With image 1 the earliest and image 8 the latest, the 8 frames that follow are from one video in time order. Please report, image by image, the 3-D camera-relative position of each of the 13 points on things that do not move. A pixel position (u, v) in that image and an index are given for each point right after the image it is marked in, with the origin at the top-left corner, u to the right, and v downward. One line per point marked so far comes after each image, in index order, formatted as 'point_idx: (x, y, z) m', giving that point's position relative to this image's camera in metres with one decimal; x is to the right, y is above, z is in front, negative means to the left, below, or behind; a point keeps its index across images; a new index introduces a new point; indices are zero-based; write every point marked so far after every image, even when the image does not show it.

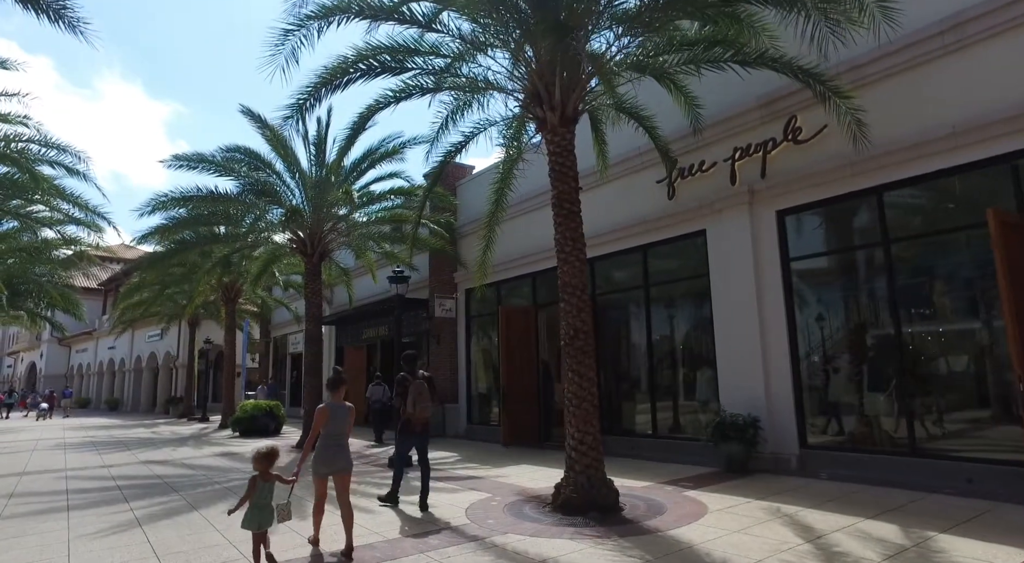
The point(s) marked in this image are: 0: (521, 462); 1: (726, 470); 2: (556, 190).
0: (+0.2, -3.3, +11.8) m
1: (+3.2, -2.9, +9.8) m
2: (+0.6, +1.2, +8.4) m
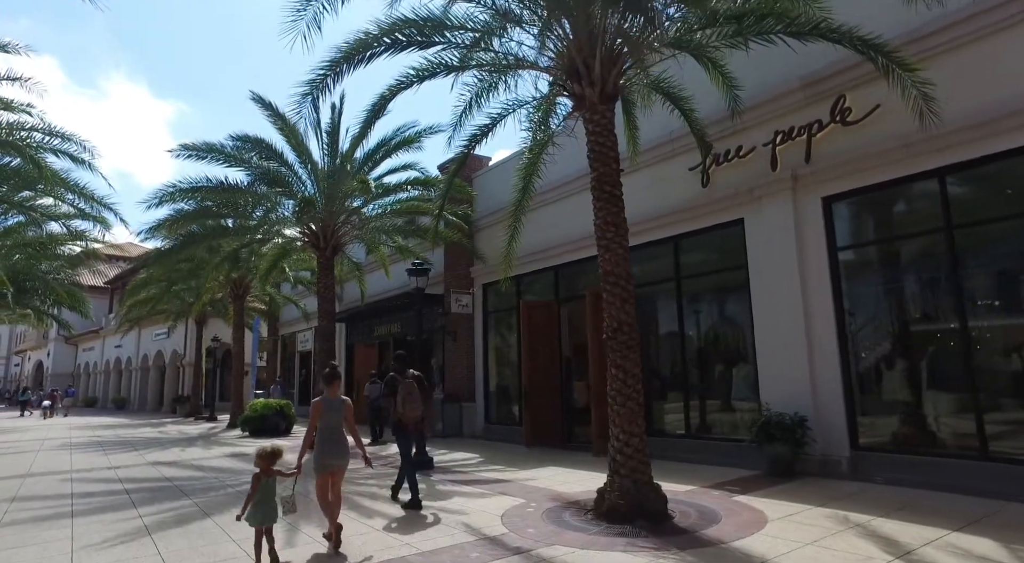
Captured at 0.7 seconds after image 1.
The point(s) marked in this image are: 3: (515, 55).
0: (+0.6, -3.2, +11.2) m
1: (+3.7, -2.7, +9.2) m
2: (+1.0, +1.3, +7.8) m
3: (0.0, +3.2, +9.2) m
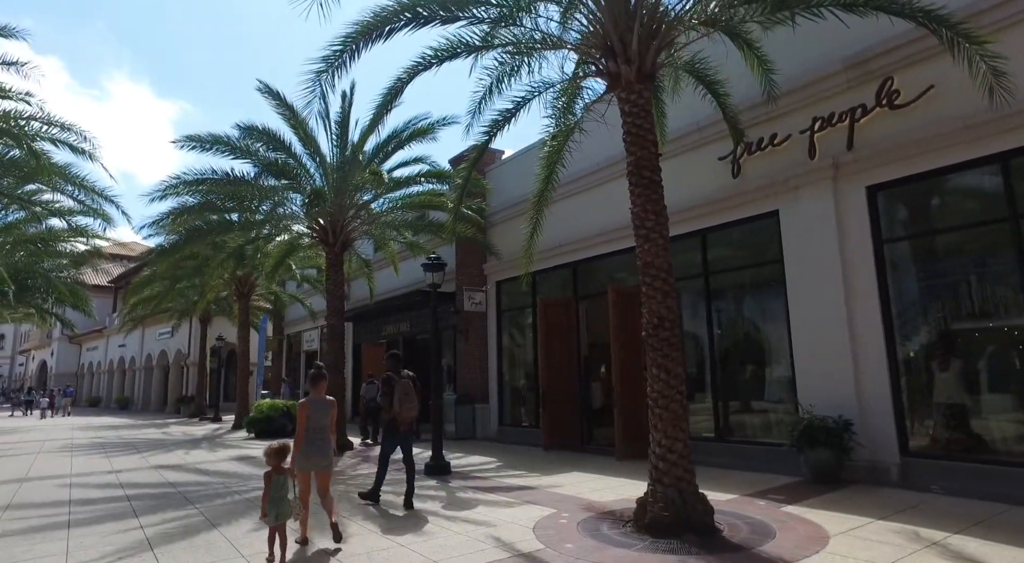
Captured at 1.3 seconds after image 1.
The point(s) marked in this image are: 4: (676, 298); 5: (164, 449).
0: (+1.0, -3.1, +10.6) m
1: (+4.0, -2.6, +8.6) m
2: (+1.3, +1.4, +7.2) m
3: (+0.4, +3.3, +8.6) m
4: (+1.7, -0.2, +6.8) m
5: (-8.7, -4.2, +16.2) m
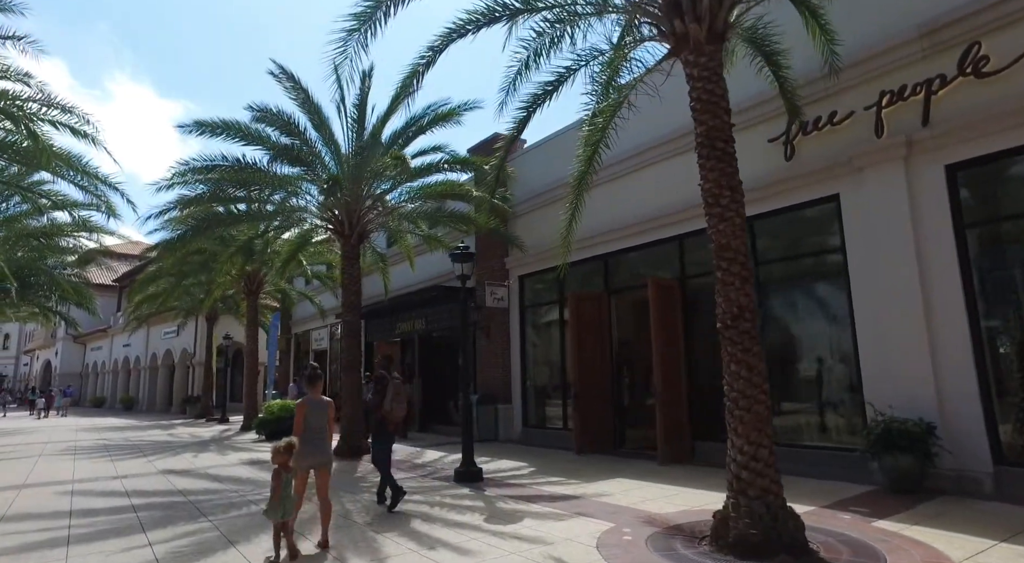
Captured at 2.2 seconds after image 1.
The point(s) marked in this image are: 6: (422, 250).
0: (+1.5, -3.0, +9.8) m
1: (+4.6, -2.5, +7.7) m
2: (+1.9, +1.5, +6.4) m
3: (+0.9, +3.4, +7.8) m
4: (+2.3, 0.0, +6.0) m
5: (-8.1, -4.1, +15.4) m
6: (-2.7, +0.9, +19.4) m
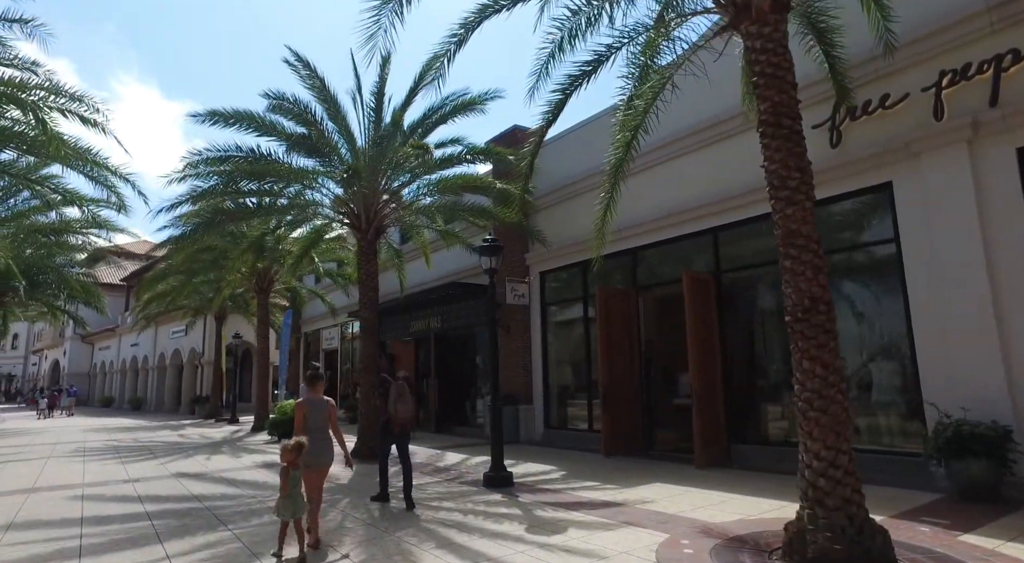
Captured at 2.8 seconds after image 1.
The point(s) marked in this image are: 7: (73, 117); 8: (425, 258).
0: (+2.0, -2.9, +9.3) m
1: (+5.0, -2.4, +7.2) m
2: (+2.3, +1.6, +5.8) m
3: (+1.4, +3.5, +7.3) m
4: (+2.7, +0.1, +5.5) m
5: (-7.6, -4.0, +15.0) m
6: (-2.1, +1.0, +18.9) m
7: (-7.4, +2.8, +10.8) m
8: (-2.4, +0.6, +18.0) m
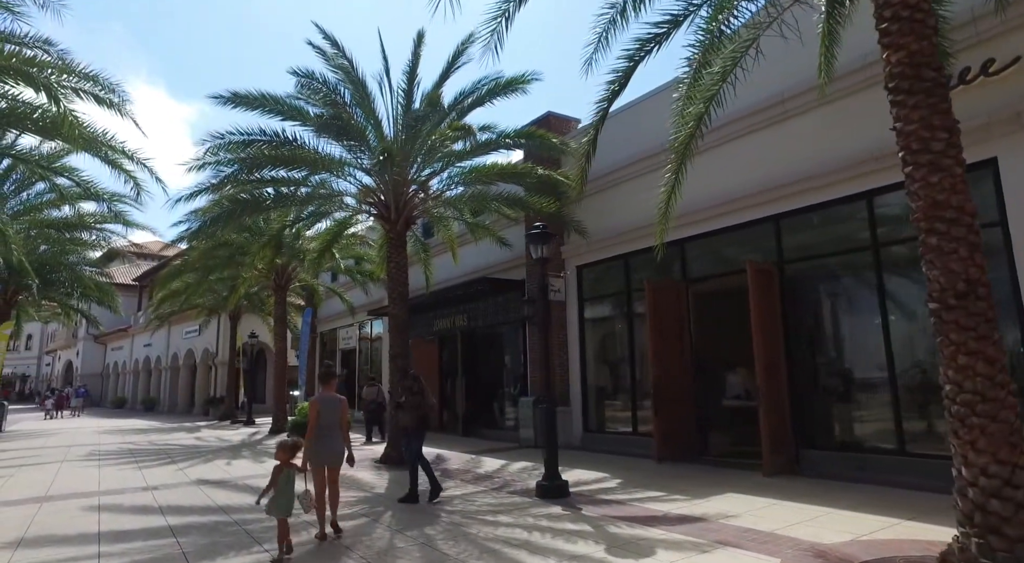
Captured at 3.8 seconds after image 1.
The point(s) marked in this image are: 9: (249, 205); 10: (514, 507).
0: (+2.7, -2.7, +8.4) m
1: (+5.7, -2.3, +6.3) m
2: (+3.0, +1.8, +4.9) m
3: (+2.1, +3.7, +6.4) m
4: (+3.4, +0.2, +4.6) m
5: (-6.8, -3.9, +14.2) m
6: (-1.3, +1.1, +18.1) m
7: (-6.6, +2.9, +10.1) m
8: (-1.6, +0.8, +17.2) m
9: (-5.4, +1.6, +13.2) m
10: (0.0, -2.7, +7.7) m
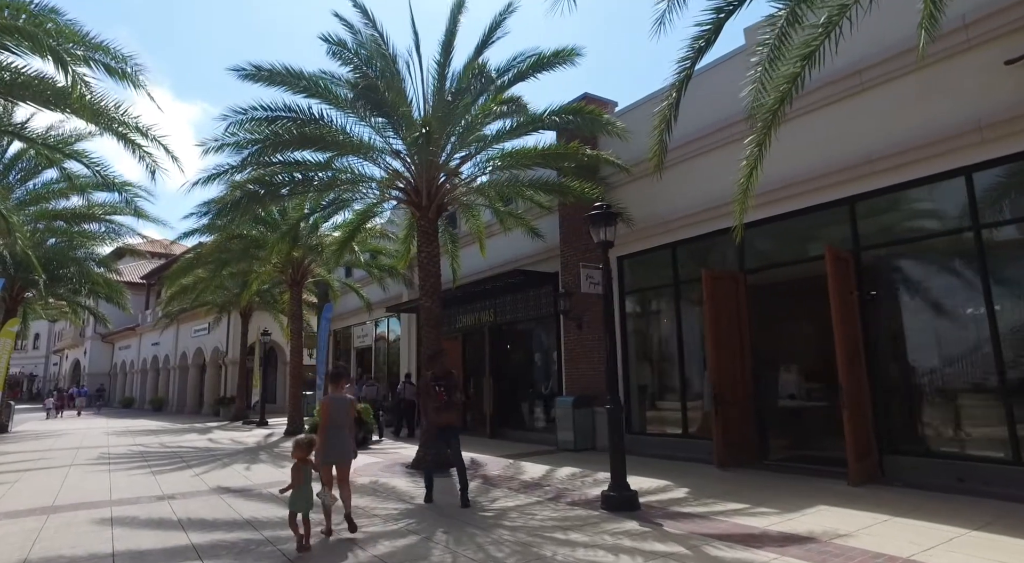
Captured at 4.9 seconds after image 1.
0: (+3.5, -2.6, +7.4) m
1: (+6.4, -2.1, +5.3) m
2: (+3.7, +1.9, +4.0) m
3: (+2.8, +3.8, +5.5) m
4: (+4.1, +0.4, +3.6) m
5: (-6.0, -3.7, +13.3) m
6: (-0.5, +1.3, +17.1) m
7: (-5.9, +3.0, +9.2) m
8: (-0.8, +0.9, +16.3) m
9: (-4.6, +1.7, +12.3) m
10: (+0.7, -2.5, +6.8) m
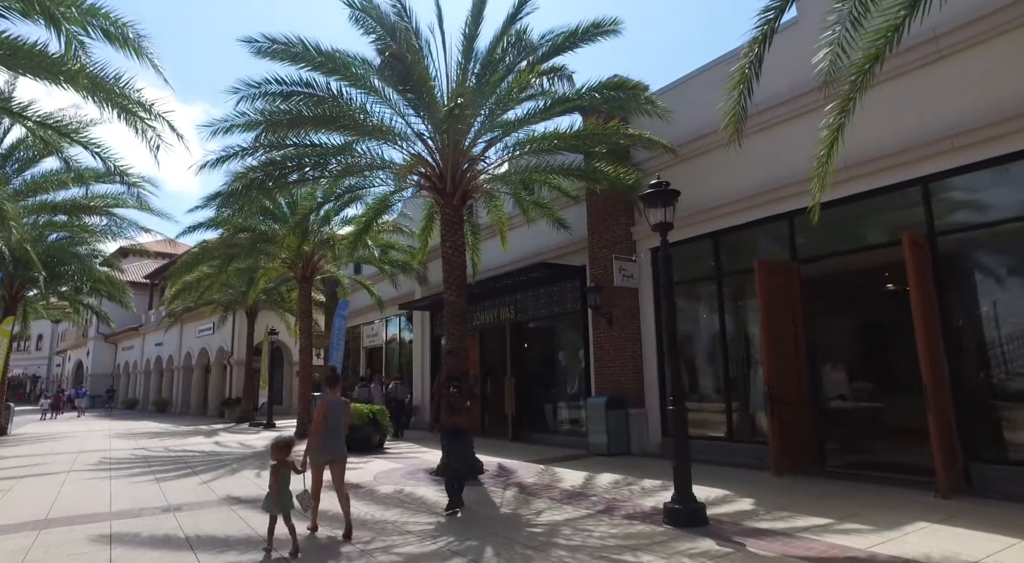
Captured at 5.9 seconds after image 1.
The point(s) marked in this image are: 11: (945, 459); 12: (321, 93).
0: (+4.0, -2.4, +6.5) m
1: (+6.9, -1.9, +4.4) m
2: (+4.2, +2.1, +3.1) m
3: (+3.3, +4.0, +4.6) m
4: (+4.6, +0.5, +2.7) m
5: (-5.5, -3.6, +12.4) m
6: (+0.1, +1.5, +16.3) m
7: (-5.4, +3.2, +8.3) m
8: (-0.2, +1.1, +15.4) m
9: (-4.1, +1.9, +11.5) m
10: (+1.2, -2.4, +5.9) m
11: (+5.1, -2.1, +7.7) m
12: (-3.2, +3.0, +10.5) m
